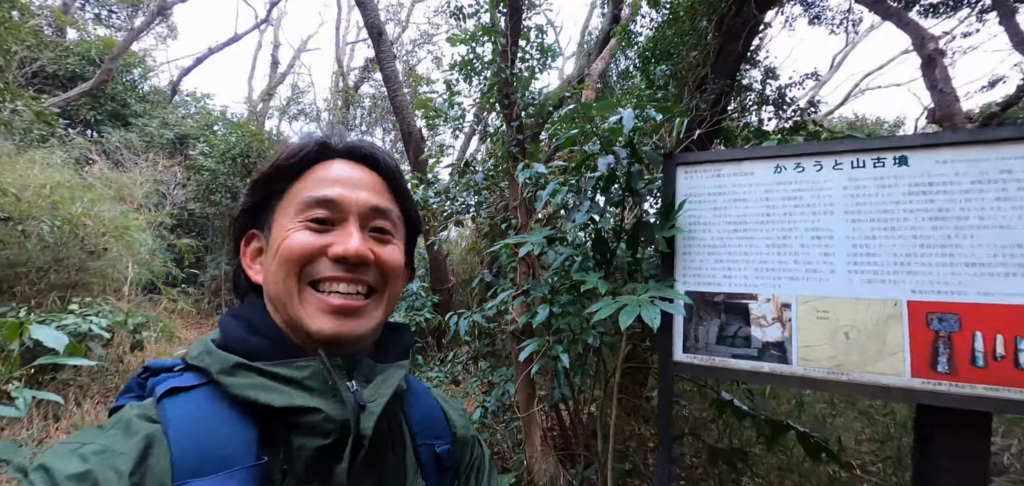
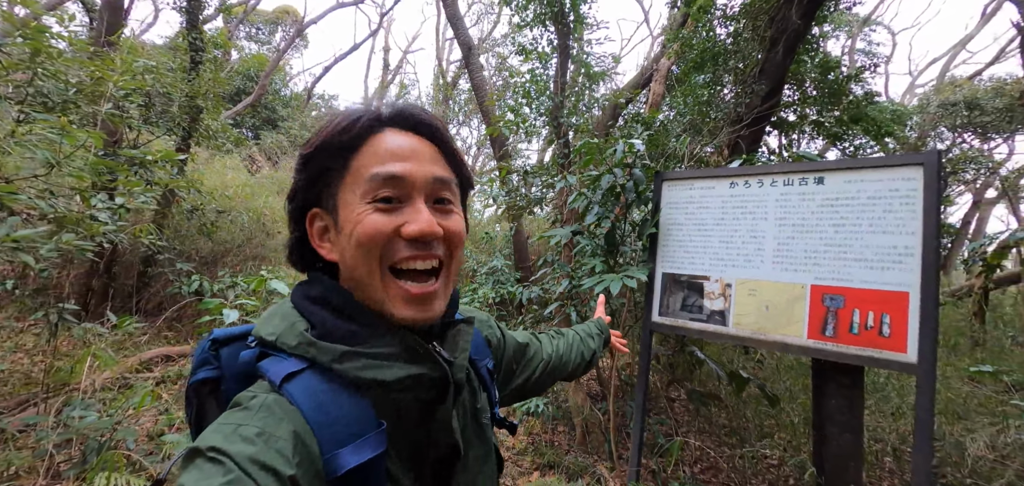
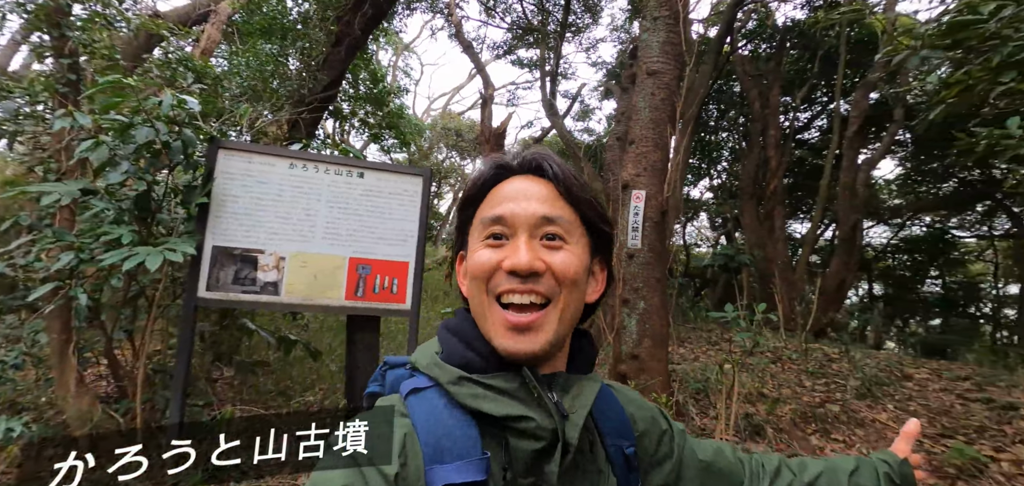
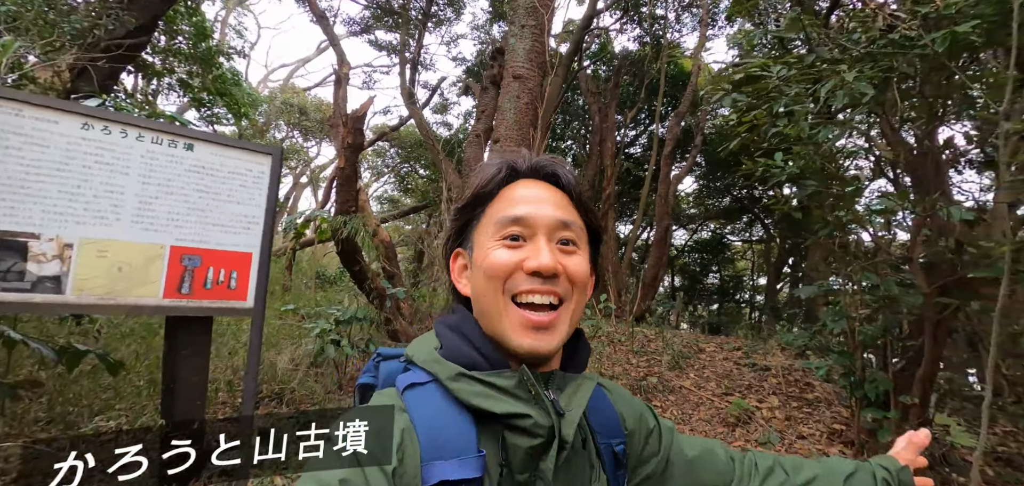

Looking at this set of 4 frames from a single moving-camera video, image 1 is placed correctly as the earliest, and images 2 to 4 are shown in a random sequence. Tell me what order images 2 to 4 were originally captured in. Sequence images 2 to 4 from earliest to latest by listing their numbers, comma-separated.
2, 3, 4
